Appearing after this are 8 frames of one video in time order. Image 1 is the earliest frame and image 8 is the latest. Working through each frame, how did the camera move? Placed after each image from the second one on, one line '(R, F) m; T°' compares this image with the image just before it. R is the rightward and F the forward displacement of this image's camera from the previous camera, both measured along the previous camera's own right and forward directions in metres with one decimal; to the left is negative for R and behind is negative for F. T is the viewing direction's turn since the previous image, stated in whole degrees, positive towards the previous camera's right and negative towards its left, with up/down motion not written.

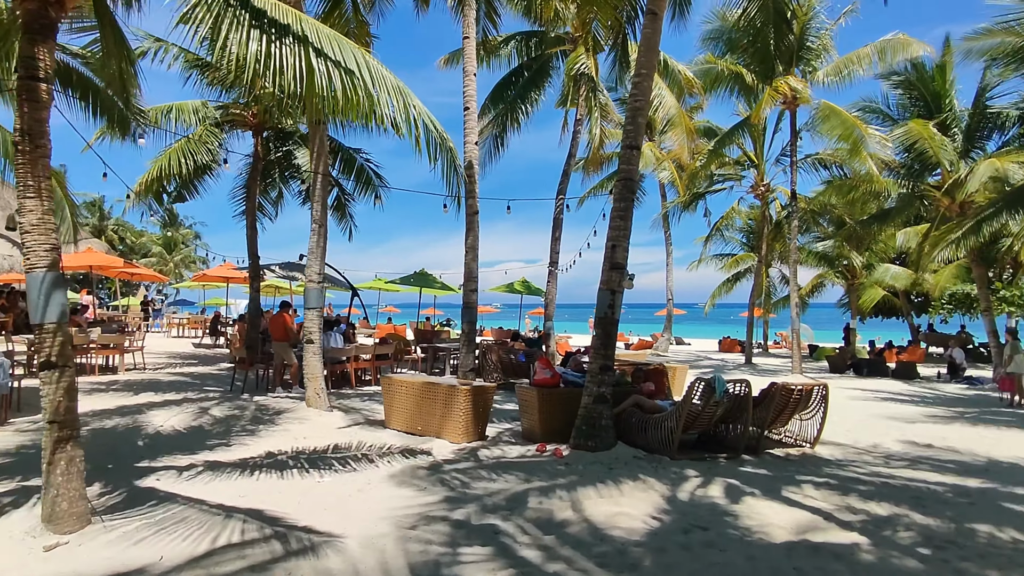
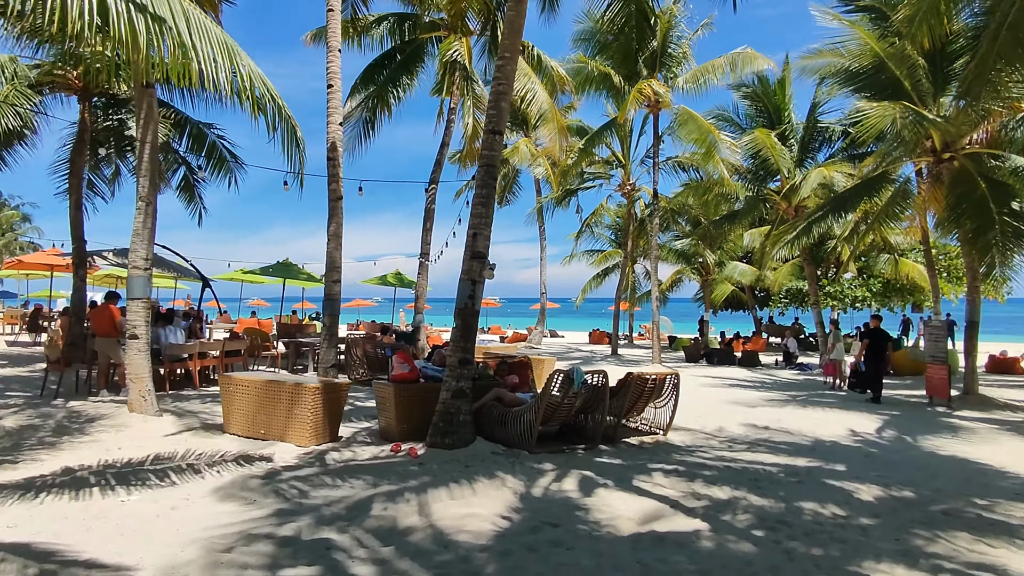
(+0.2, +0.2) m; +12°
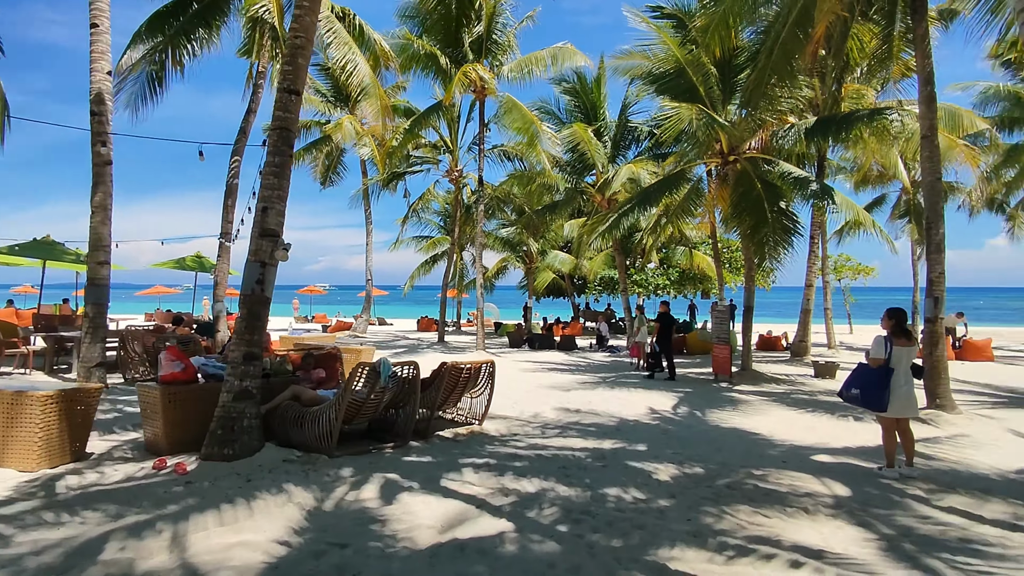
(+0.2, +0.4) m; +16°
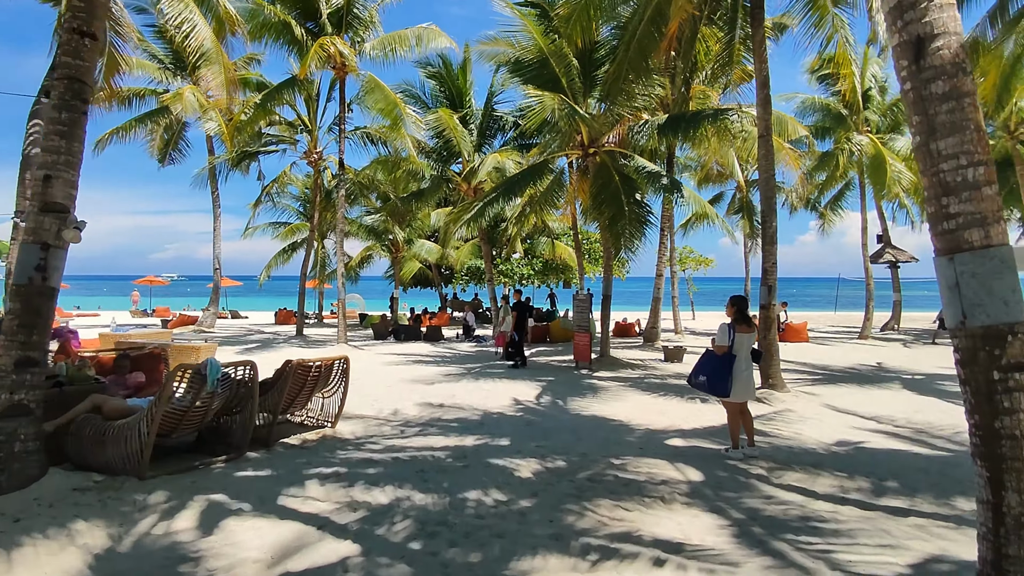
(+0.1, +0.3) m; +13°
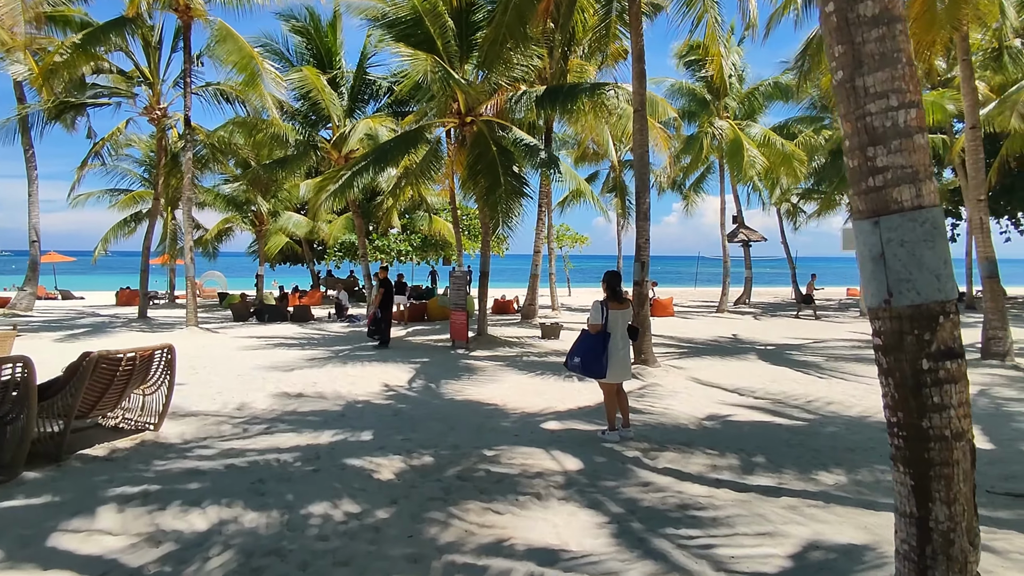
(+0.1, +0.5) m; +12°
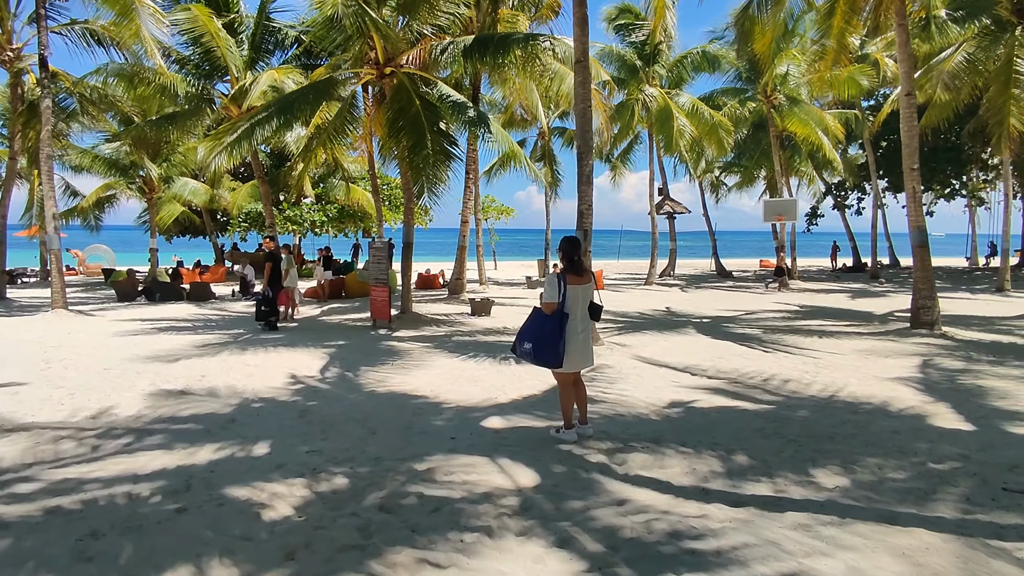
(-0.1, +0.9) m; +7°
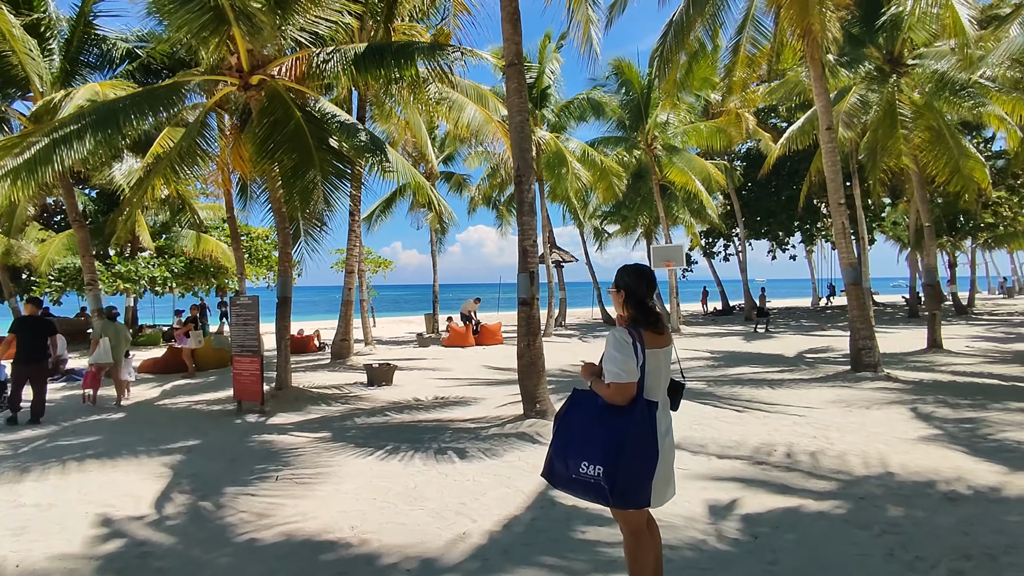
(-0.6, +1.9) m; +13°
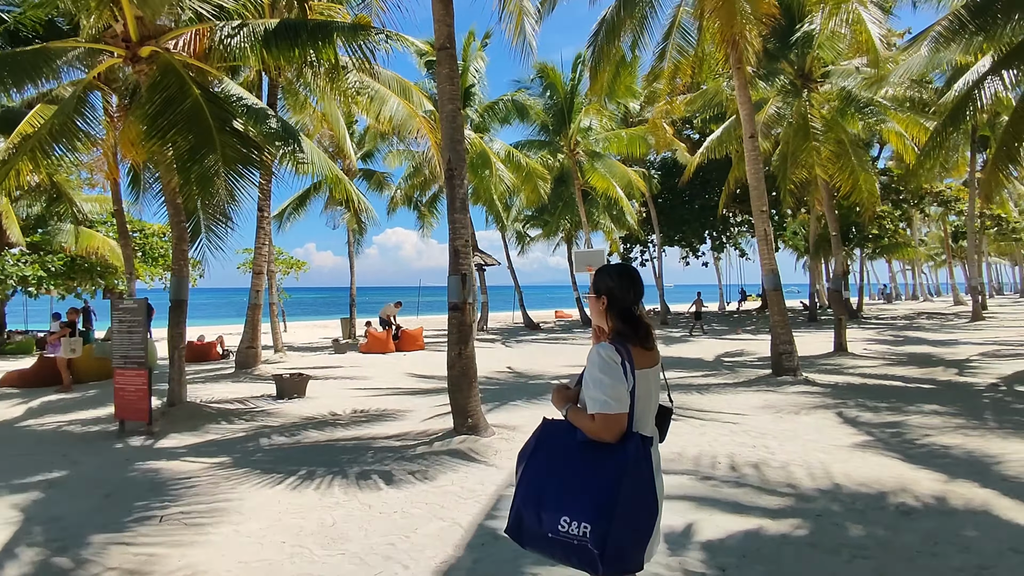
(-0.1, +0.5) m; +8°
